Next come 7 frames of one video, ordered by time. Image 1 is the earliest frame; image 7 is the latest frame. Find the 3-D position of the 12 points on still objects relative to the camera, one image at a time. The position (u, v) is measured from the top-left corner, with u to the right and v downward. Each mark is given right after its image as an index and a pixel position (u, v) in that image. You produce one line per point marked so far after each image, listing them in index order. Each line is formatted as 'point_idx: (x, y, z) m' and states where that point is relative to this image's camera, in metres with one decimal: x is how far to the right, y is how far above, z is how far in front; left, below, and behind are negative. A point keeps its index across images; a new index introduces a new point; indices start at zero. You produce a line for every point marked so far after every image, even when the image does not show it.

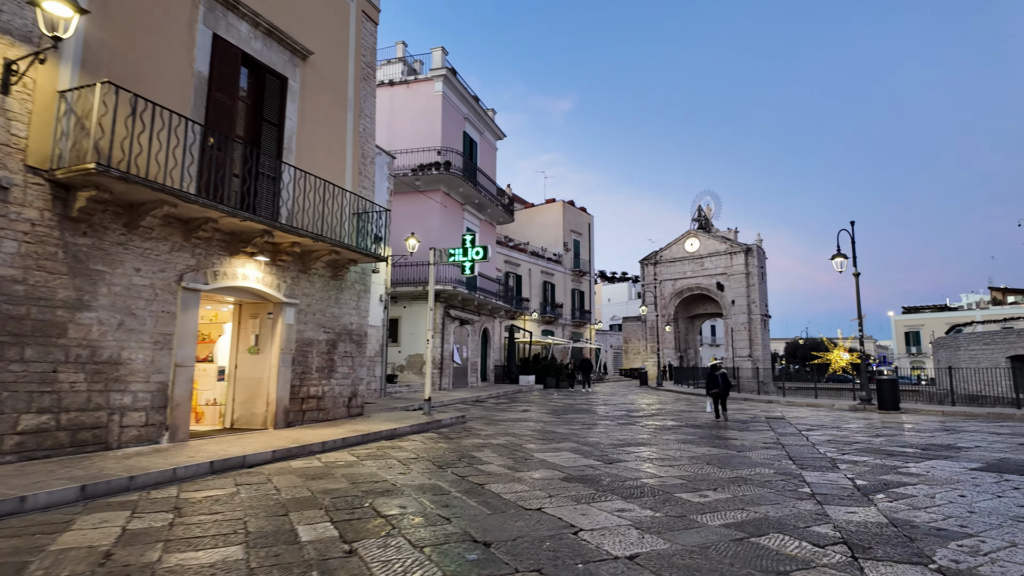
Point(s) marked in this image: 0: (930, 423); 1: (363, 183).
0: (+7.6, -2.5, +10.6) m
1: (-3.0, +2.1, +11.4) m
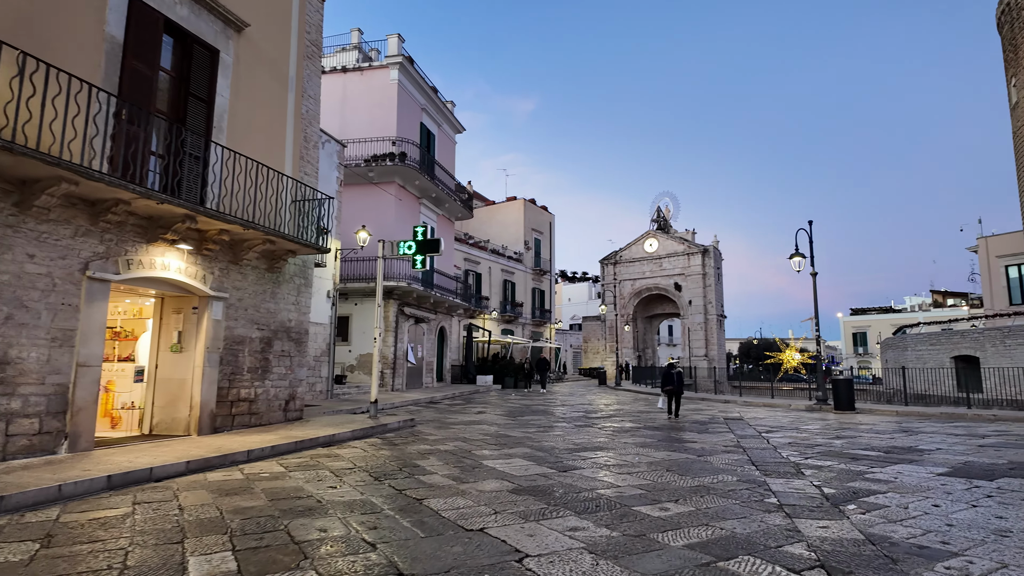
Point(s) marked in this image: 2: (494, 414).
0: (+6.7, -2.5, +10.5) m
1: (-3.8, +2.2, +10.6) m
2: (-0.4, -2.9, +13.3) m
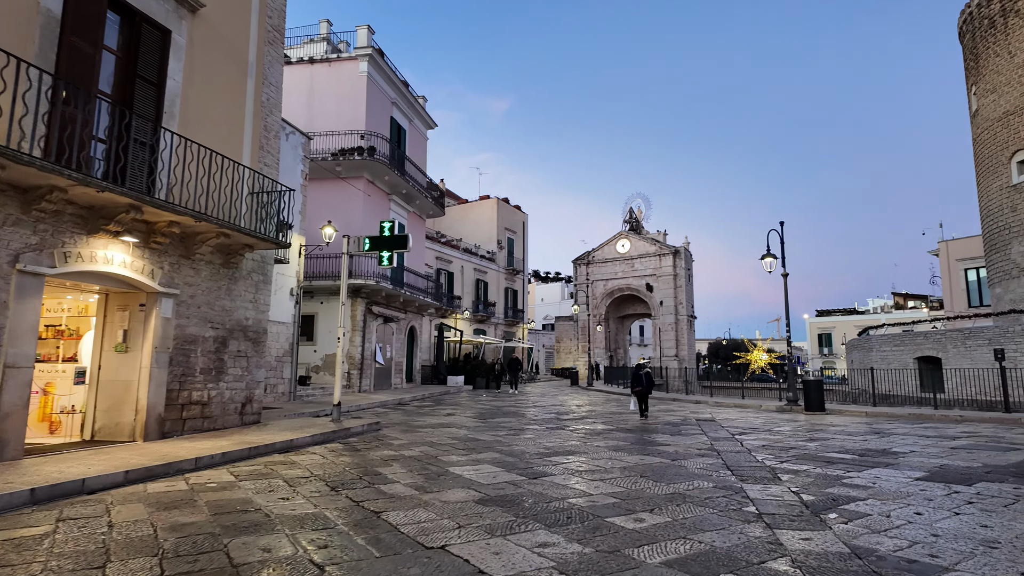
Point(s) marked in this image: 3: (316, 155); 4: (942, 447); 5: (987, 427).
0: (+6.2, -2.5, +10.5) m
1: (-4.3, +2.2, +10.1) m
2: (-1.1, -2.9, +13.0) m
3: (-6.2, +4.2, +18.2) m
4: (+5.6, -2.1, +7.6) m
5: (+7.8, -2.3, +9.6) m
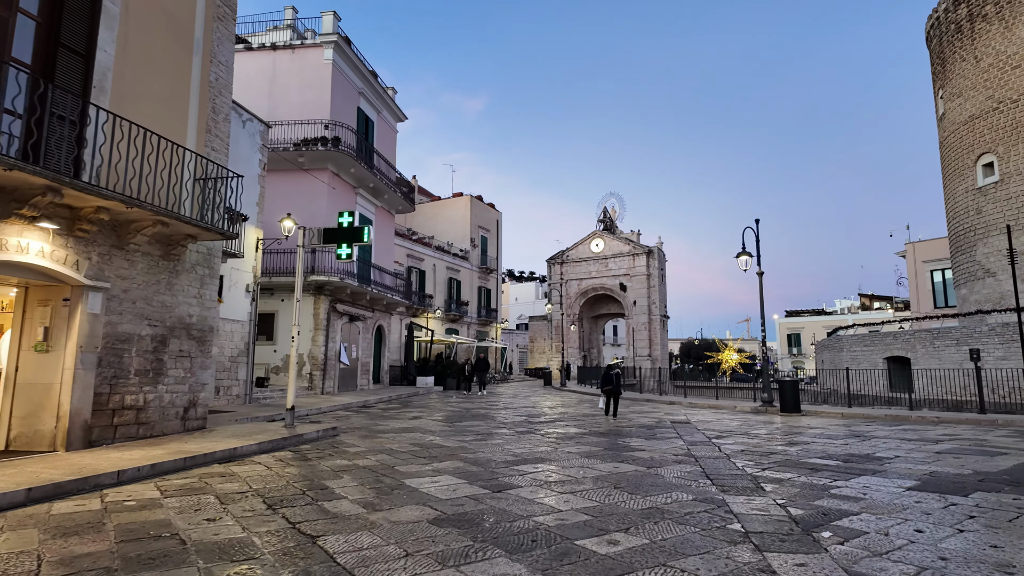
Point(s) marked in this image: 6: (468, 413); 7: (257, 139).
0: (+5.6, -2.4, +10.2) m
1: (-4.8, +2.3, +9.3) m
2: (-1.7, -2.8, +12.3) m
3: (-7.0, +4.3, +17.3) m
4: (+5.2, -2.0, +7.3) m
5: (+7.3, -2.3, +9.4) m
6: (-1.0, -2.9, +13.7) m
7: (-6.3, +3.7, +14.5) m
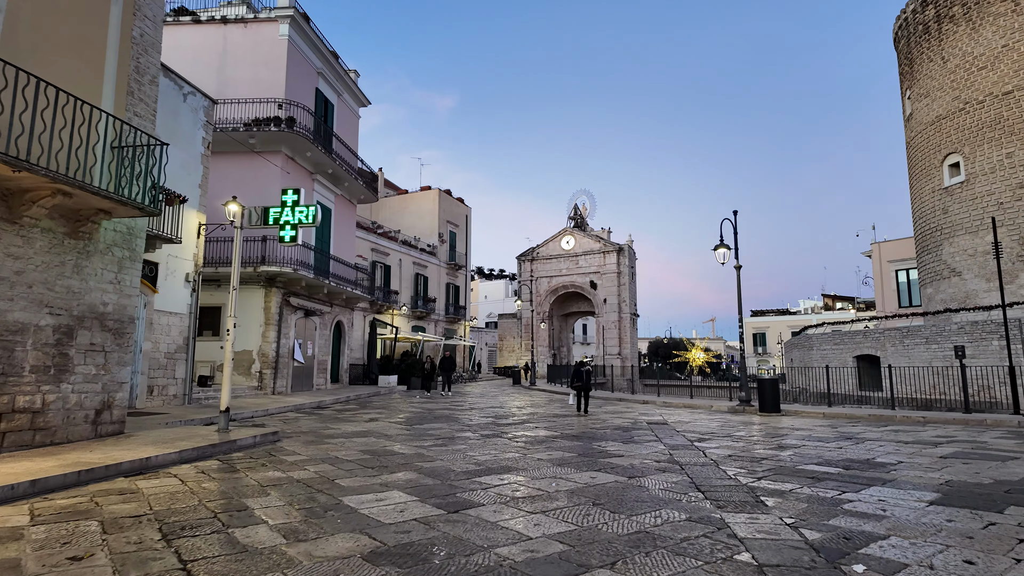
0: (+5.1, -2.3, +9.6) m
1: (-5.3, +2.5, +8.1) m
2: (-2.4, -2.6, +11.3) m
3: (-7.9, +4.5, +16.0) m
4: (+4.8, -1.9, +6.6) m
5: (+6.8, -2.2, +8.8) m
6: (-1.8, -2.7, +12.7) m
7: (-7.0, +3.9, +13.2) m
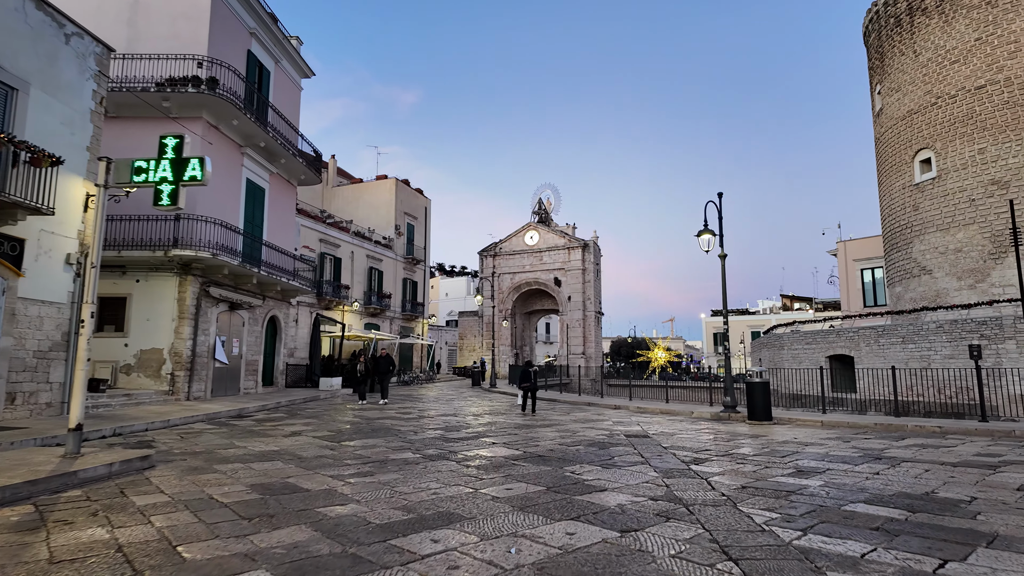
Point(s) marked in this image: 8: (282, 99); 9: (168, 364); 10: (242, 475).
0: (+4.4, -2.1, +8.0) m
1: (-5.8, +2.8, +5.9) m
2: (-3.2, -2.4, +9.3) m
3: (-8.9, +4.8, +13.6) m
4: (+4.3, -1.7, +5.1) m
5: (+6.2, -2.0, +7.4) m
6: (-2.6, -2.5, +10.7) m
7: (-7.9, +4.2, +10.9) m
8: (-7.2, +5.9, +18.3) m
9: (-7.9, -1.7, +13.3) m
10: (-2.8, -1.9, +6.1) m
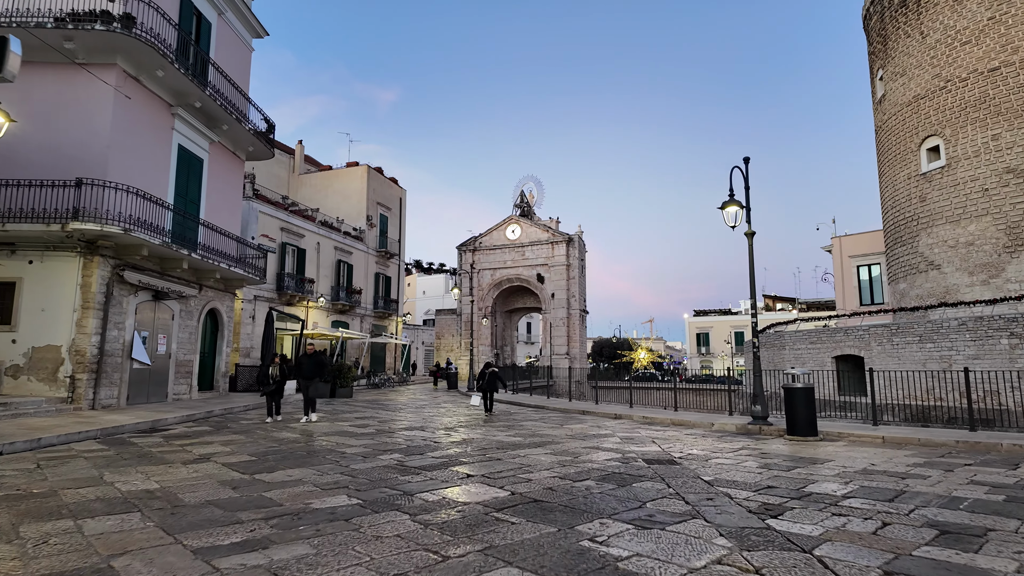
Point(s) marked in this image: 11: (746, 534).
0: (+4.2, -1.9, +5.9) m
1: (-5.9, +3.1, +3.5) m
2: (-3.4, -2.1, +6.9) m
3: (-9.2, +5.1, +11.1) m
4: (+4.2, -1.5, +3.0) m
5: (+6.0, -1.7, +5.3) m
6: (-2.9, -2.2, +8.3) m
7: (-8.1, +4.5, +8.3) m
8: (-7.7, +6.3, +15.8) m
9: (-8.2, -1.4, +10.7) m
10: (-2.9, -1.6, +3.7) m
11: (+1.6, -1.7, +4.0) m
